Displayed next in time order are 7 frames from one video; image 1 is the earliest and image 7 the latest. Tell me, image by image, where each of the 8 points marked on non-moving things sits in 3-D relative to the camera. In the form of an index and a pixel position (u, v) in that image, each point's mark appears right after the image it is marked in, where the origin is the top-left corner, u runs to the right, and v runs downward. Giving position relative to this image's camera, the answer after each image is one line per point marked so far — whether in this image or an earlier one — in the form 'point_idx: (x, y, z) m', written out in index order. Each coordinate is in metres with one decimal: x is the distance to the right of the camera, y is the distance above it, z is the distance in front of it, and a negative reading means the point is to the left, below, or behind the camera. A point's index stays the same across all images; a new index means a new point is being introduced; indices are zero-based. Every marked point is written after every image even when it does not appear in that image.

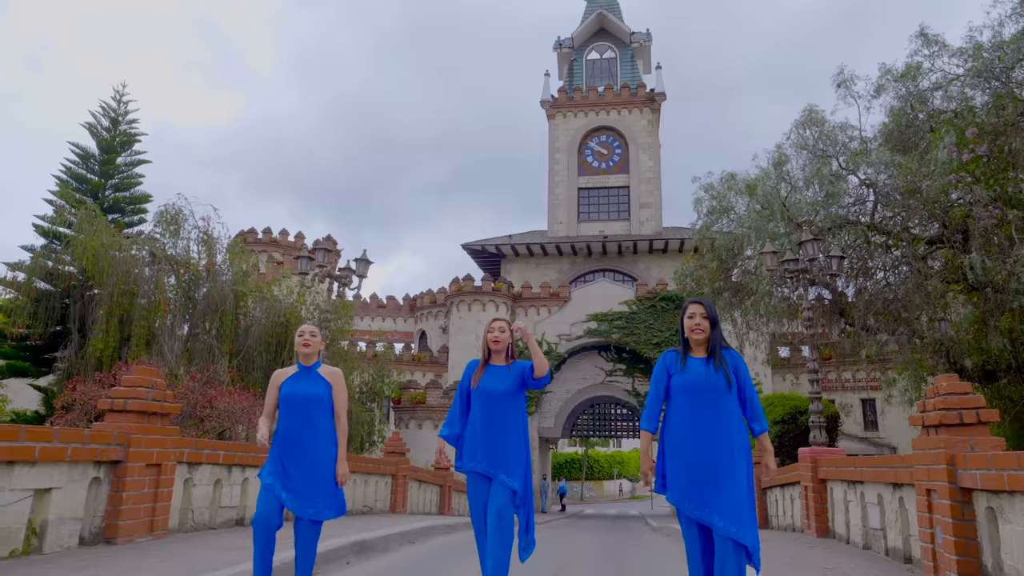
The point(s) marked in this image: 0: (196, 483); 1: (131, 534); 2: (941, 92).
0: (-3.1, -1.9, +6.9) m
1: (-3.1, -2.0, +5.8) m
2: (+8.4, +3.8, +14.1) m
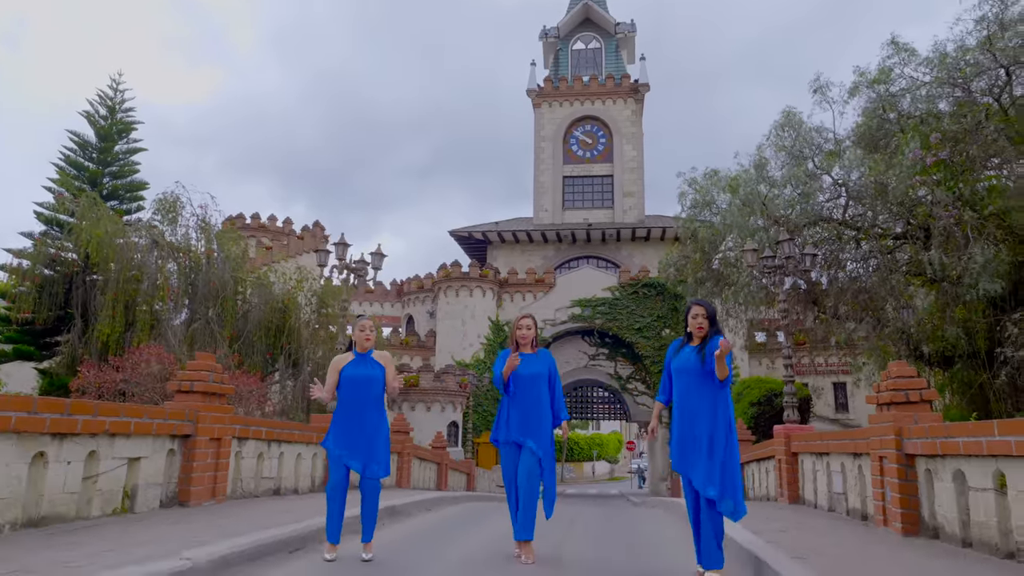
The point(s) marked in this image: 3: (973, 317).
0: (-2.9, -1.8, +7.8) m
1: (-2.9, -2.0, +6.7) m
2: (+8.3, +4.0, +15.2) m
3: (+8.3, -0.5, +12.9) m
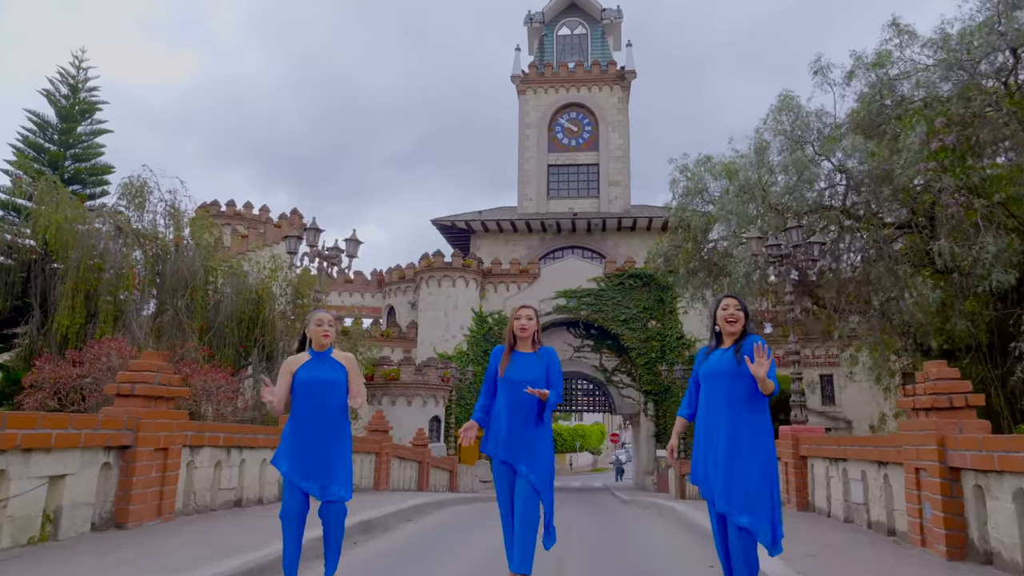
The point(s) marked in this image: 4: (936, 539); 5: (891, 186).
0: (-3.1, -1.7, +6.9) m
1: (-3.0, -1.9, +5.8) m
2: (+8.1, +4.2, +14.5) m
3: (+8.0, -0.4, +12.2) m
4: (+3.2, -1.9, +5.3) m
5: (+7.2, +2.0, +13.4) m
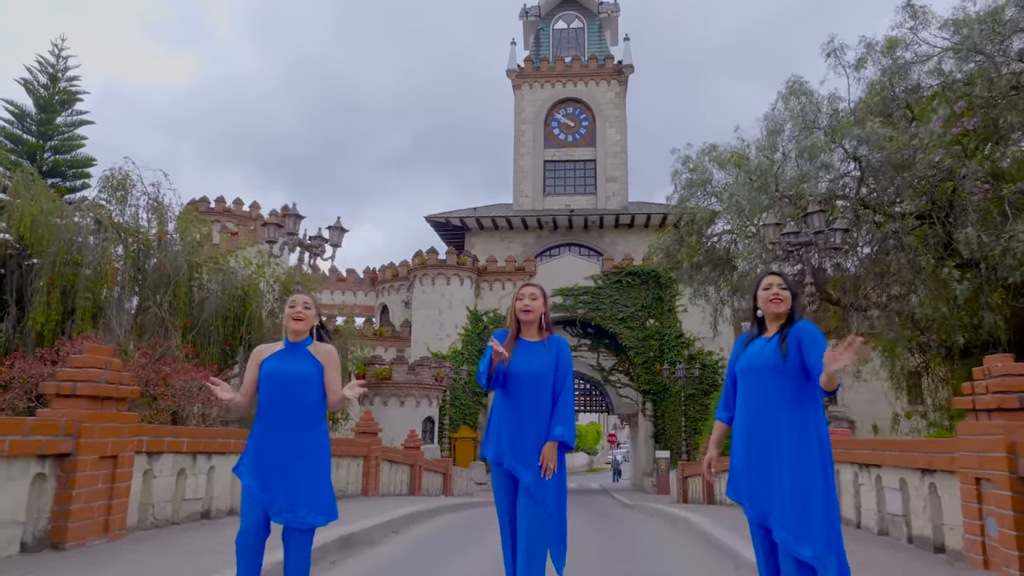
0: (-3.1, -1.6, +6.1) m
1: (-3.0, -1.7, +5.0) m
2: (+8.0, +4.3, +13.8) m
3: (+8.0, -0.2, +11.5) m
4: (+3.2, -1.8, +4.6) m
5: (+7.1, +2.1, +12.7) m
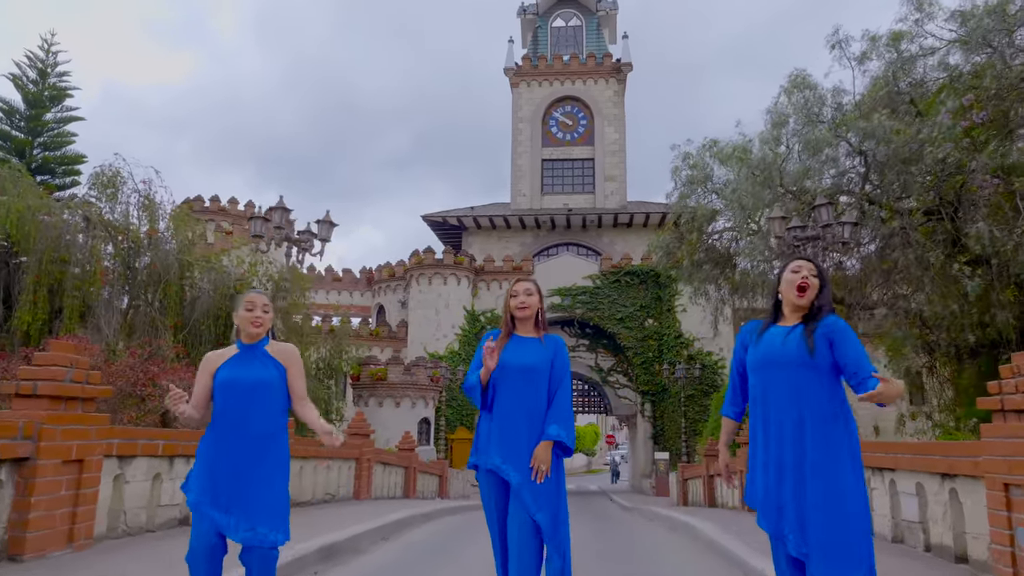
0: (-3.1, -1.5, +5.8) m
1: (-3.1, -1.7, +4.7) m
2: (+7.9, +4.3, +13.5) m
3: (+7.9, -0.2, +11.2) m
4: (+3.1, -1.7, +4.2) m
5: (+7.1, +2.1, +12.4) m
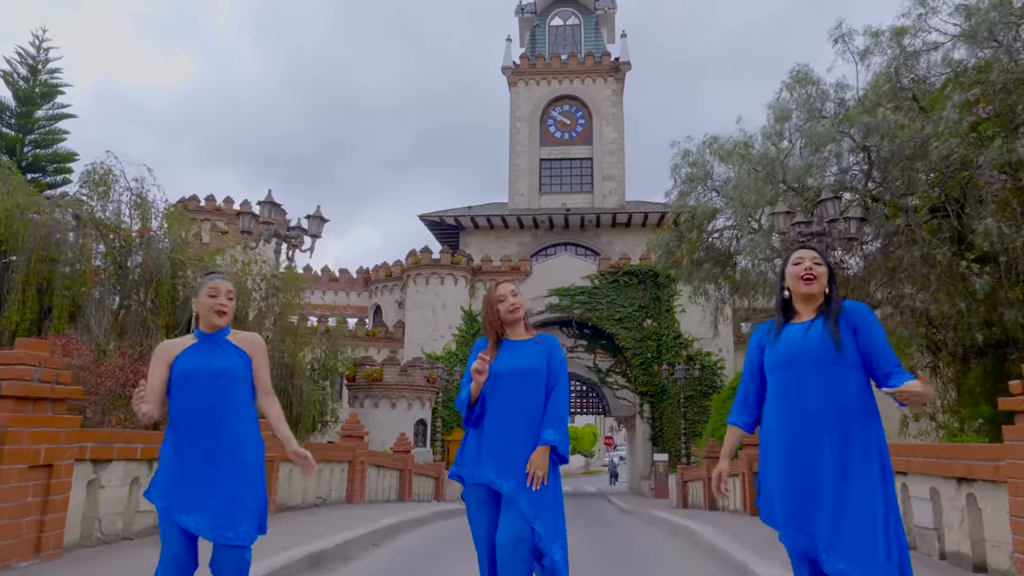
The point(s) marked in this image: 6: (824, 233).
0: (-3.1, -1.5, +5.5) m
1: (-3.1, -1.7, +4.4) m
2: (+7.9, +4.4, +13.2) m
3: (+7.9, -0.2, +10.9) m
4: (+3.1, -1.7, +4.0) m
5: (+7.0, +2.2, +12.1) m
6: (+5.3, +0.9, +12.1) m
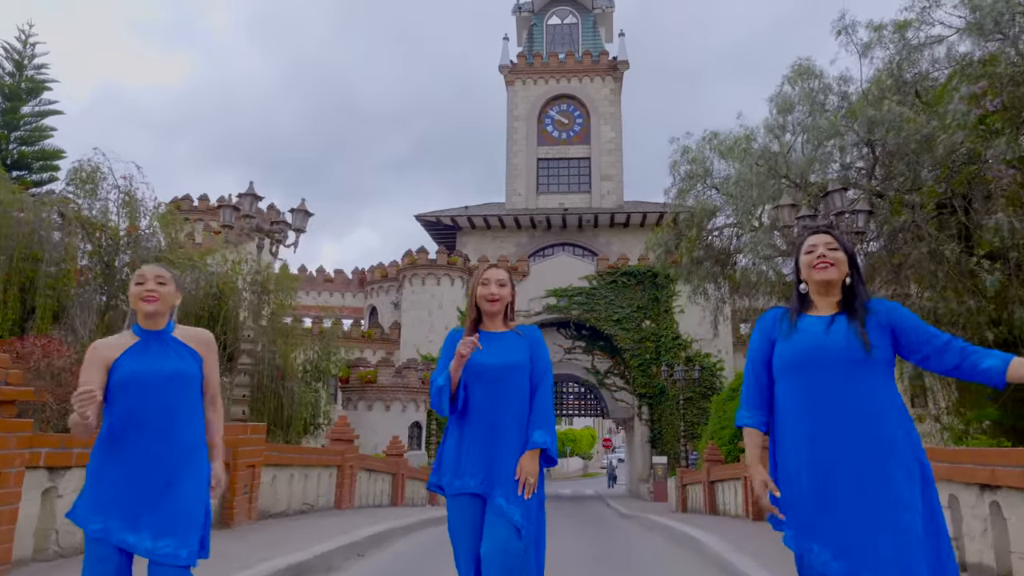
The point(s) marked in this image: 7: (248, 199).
0: (-3.2, -1.5, +5.1) m
1: (-3.2, -1.6, +4.0) m
2: (+7.8, +4.4, +12.9) m
3: (+7.8, -0.1, +10.6) m
4: (+3.0, -1.6, +3.6) m
5: (+6.9, +2.2, +11.8) m
6: (+5.2, +0.9, +11.8) m
7: (-5.1, +1.7, +14.0) m
